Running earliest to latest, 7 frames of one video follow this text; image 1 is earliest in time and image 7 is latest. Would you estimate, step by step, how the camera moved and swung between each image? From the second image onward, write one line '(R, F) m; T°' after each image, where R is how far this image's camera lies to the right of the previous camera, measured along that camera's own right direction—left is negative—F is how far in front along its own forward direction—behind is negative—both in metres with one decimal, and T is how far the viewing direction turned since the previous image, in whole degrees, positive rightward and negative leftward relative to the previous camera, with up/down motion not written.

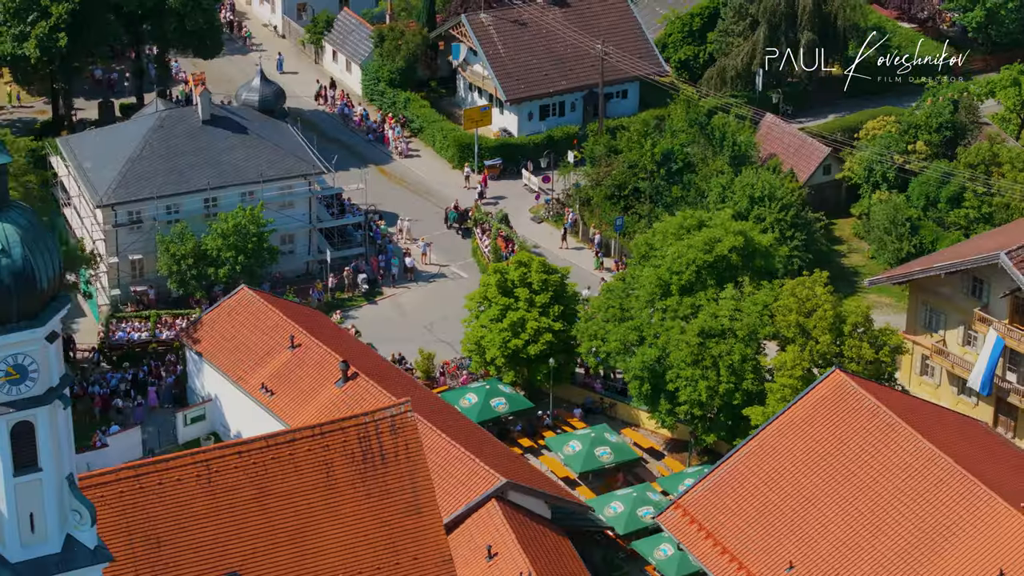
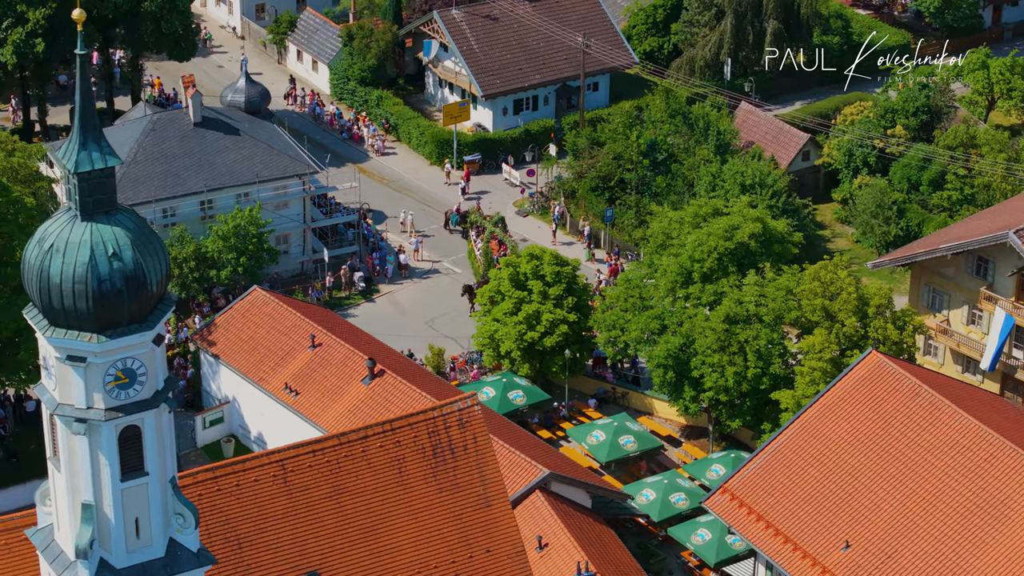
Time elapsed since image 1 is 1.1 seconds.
(-3.1, 0.0) m; +3°
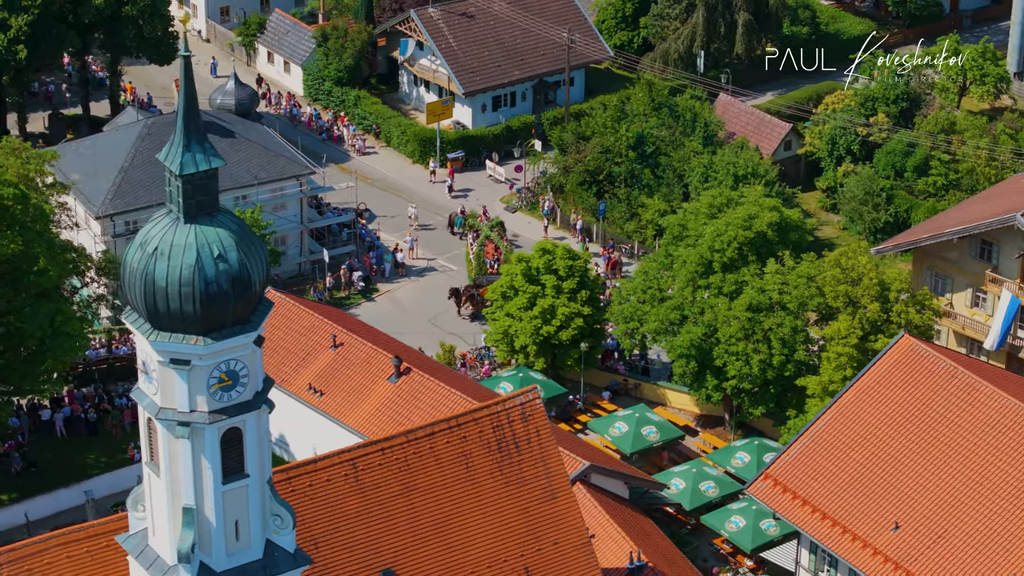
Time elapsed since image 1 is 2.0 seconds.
(-2.8, -0.1) m; +2°
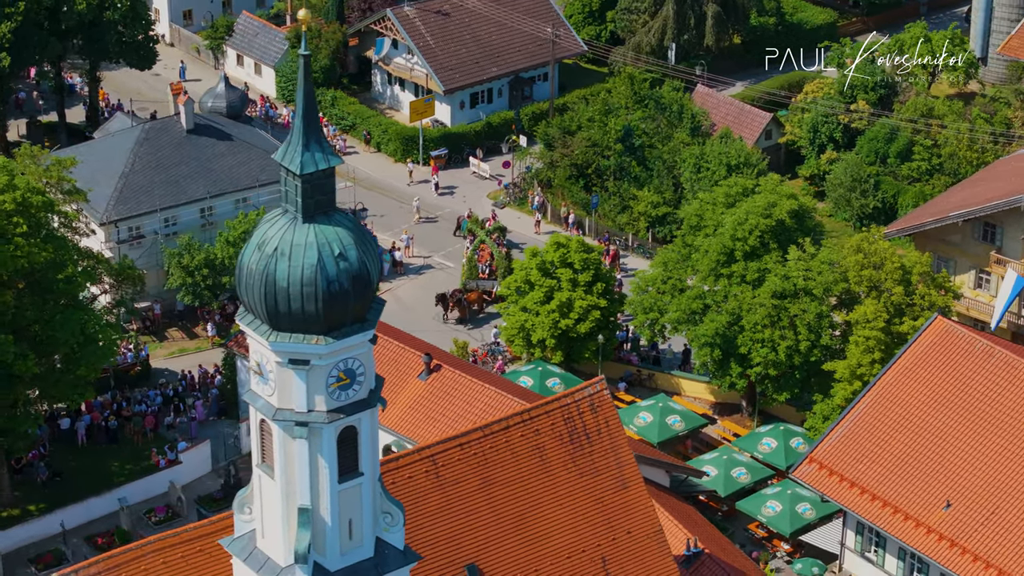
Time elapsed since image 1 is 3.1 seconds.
(-3.1, -0.1) m; +3°
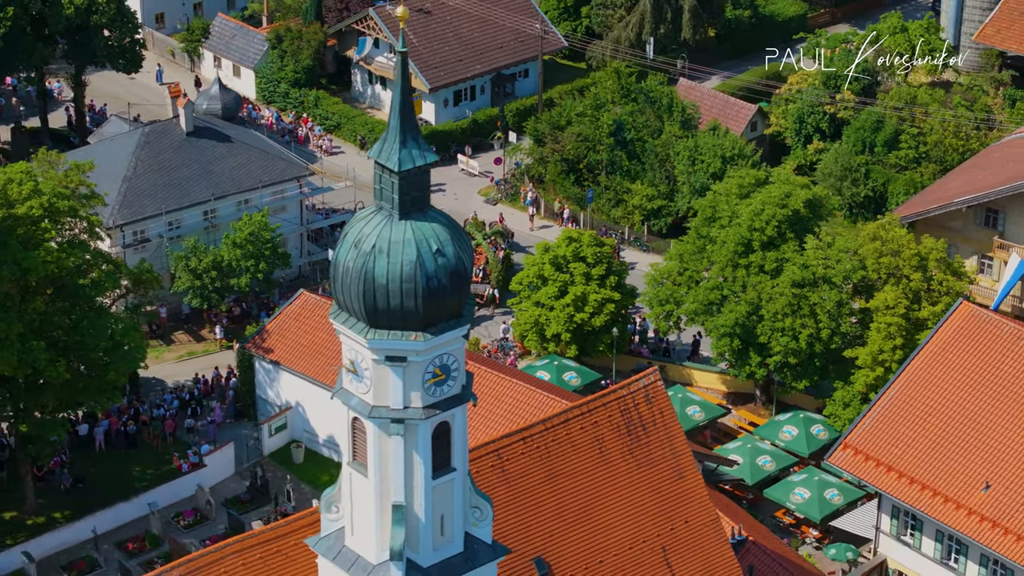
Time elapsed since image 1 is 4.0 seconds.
(-2.5, -0.1) m; +2°
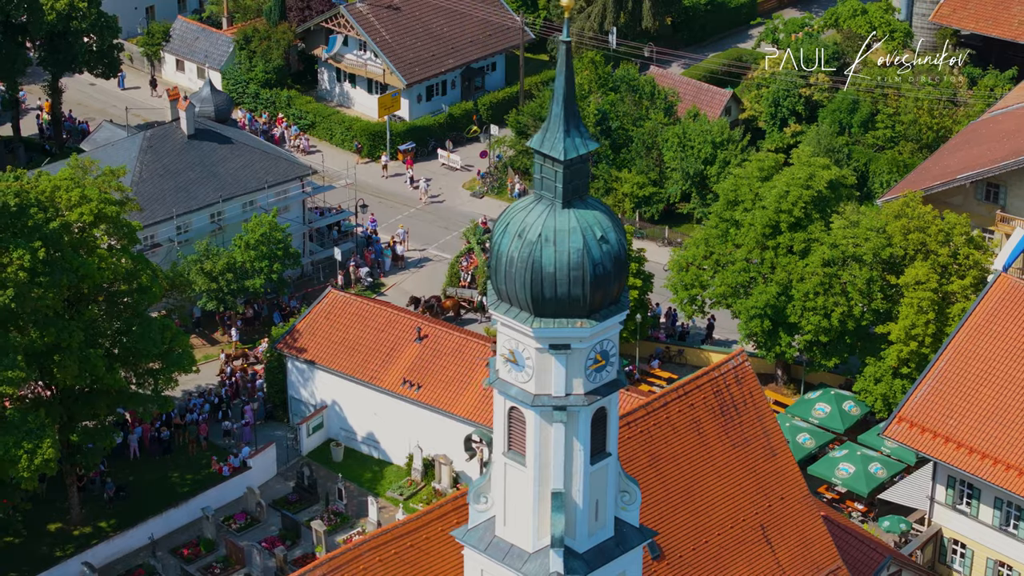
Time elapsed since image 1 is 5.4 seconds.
(-4.2, -0.1) m; +4°
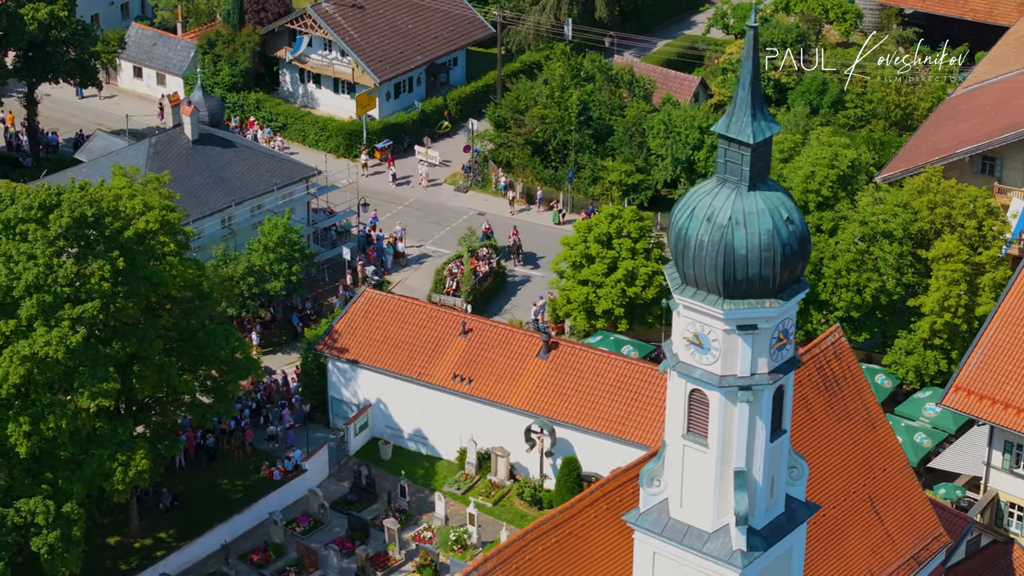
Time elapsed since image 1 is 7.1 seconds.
(-5.0, -0.2) m; +4°
